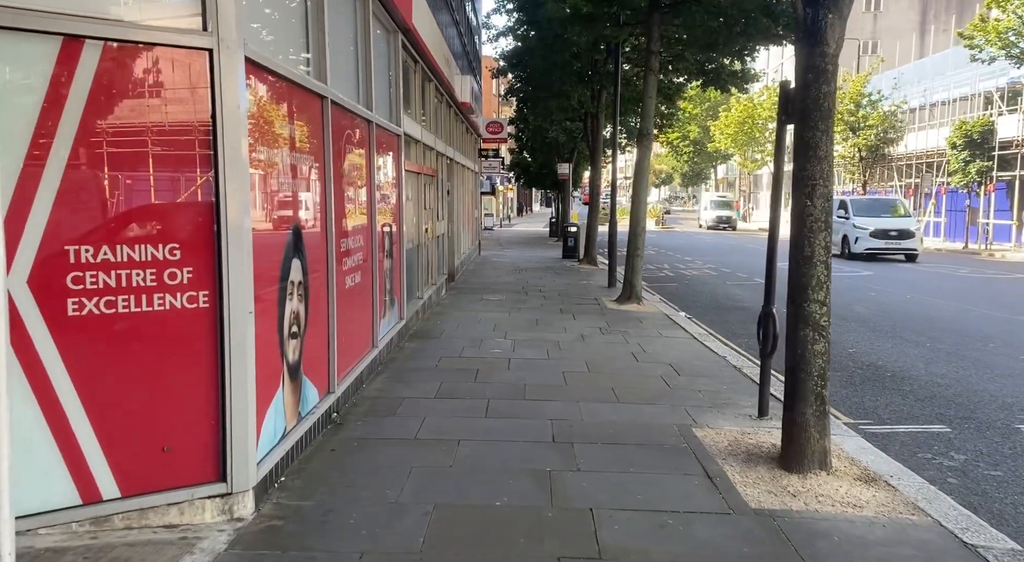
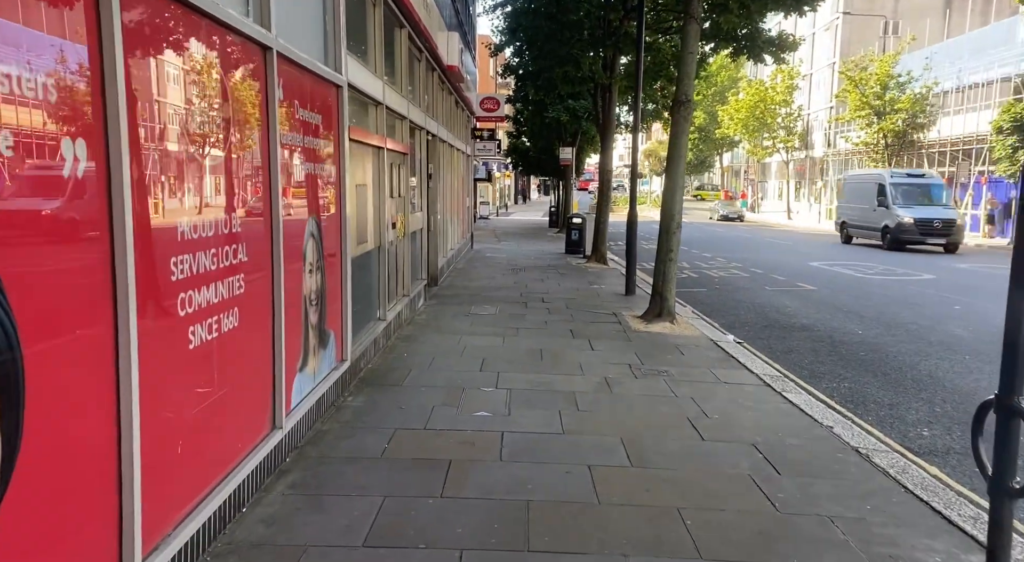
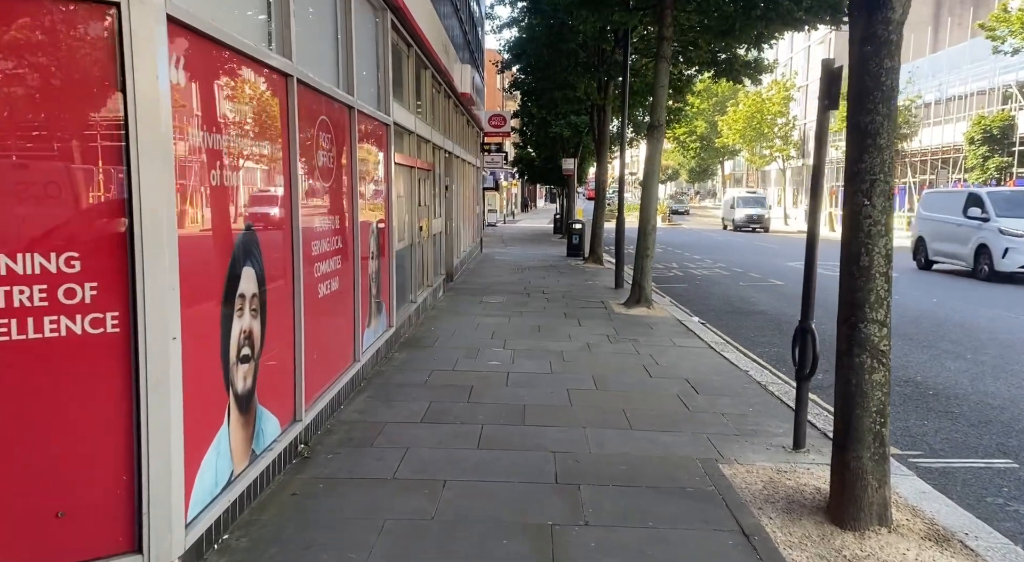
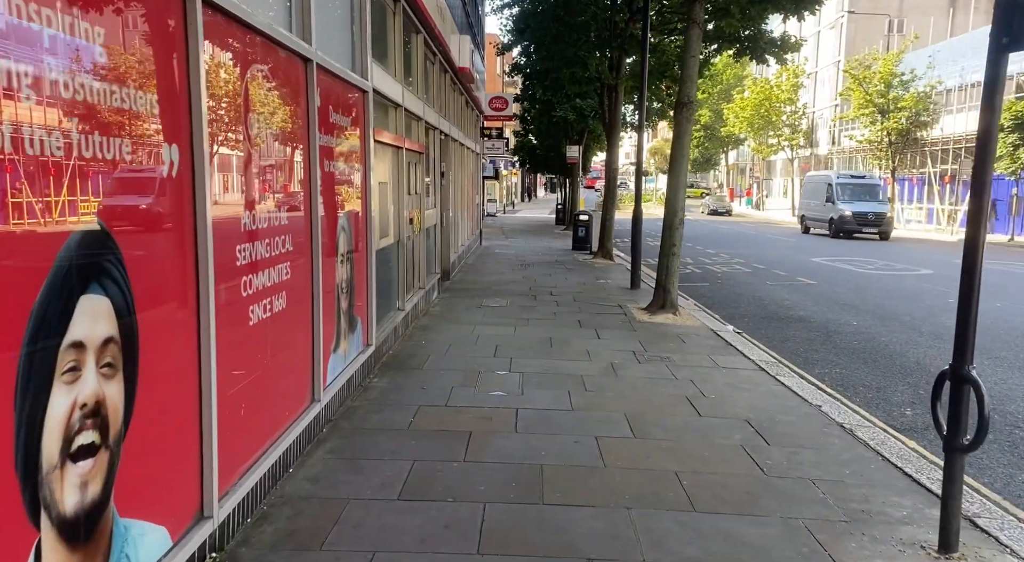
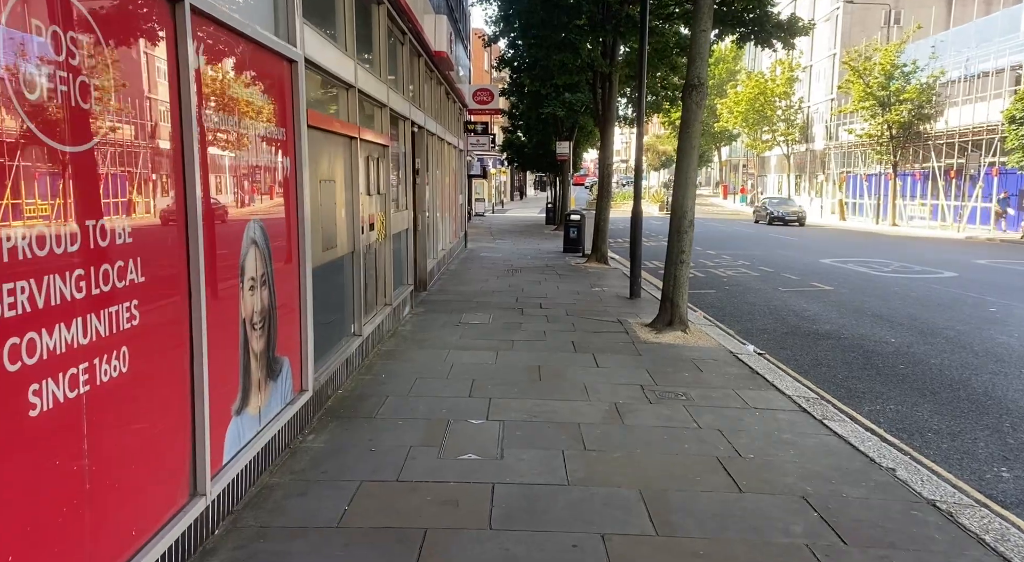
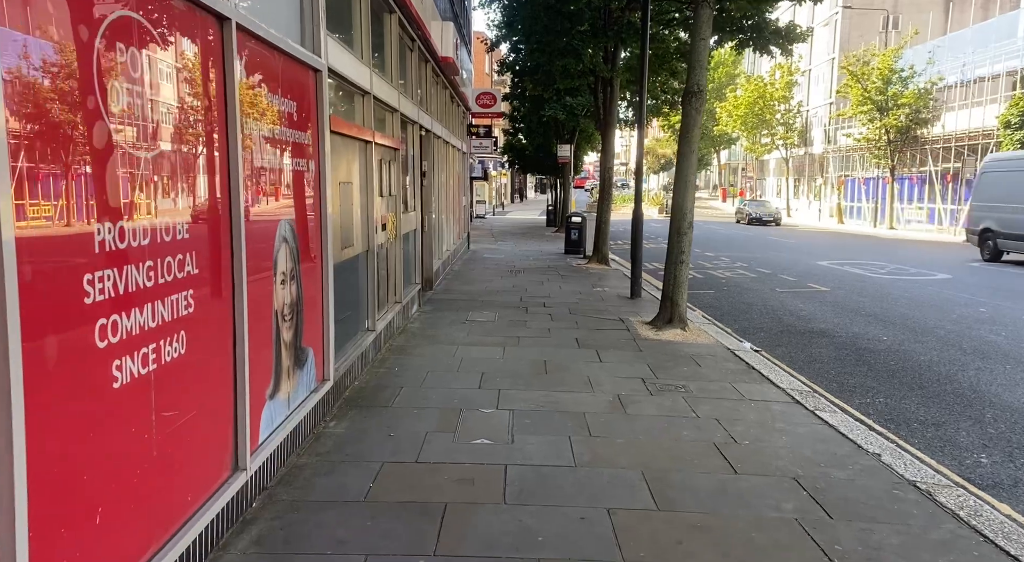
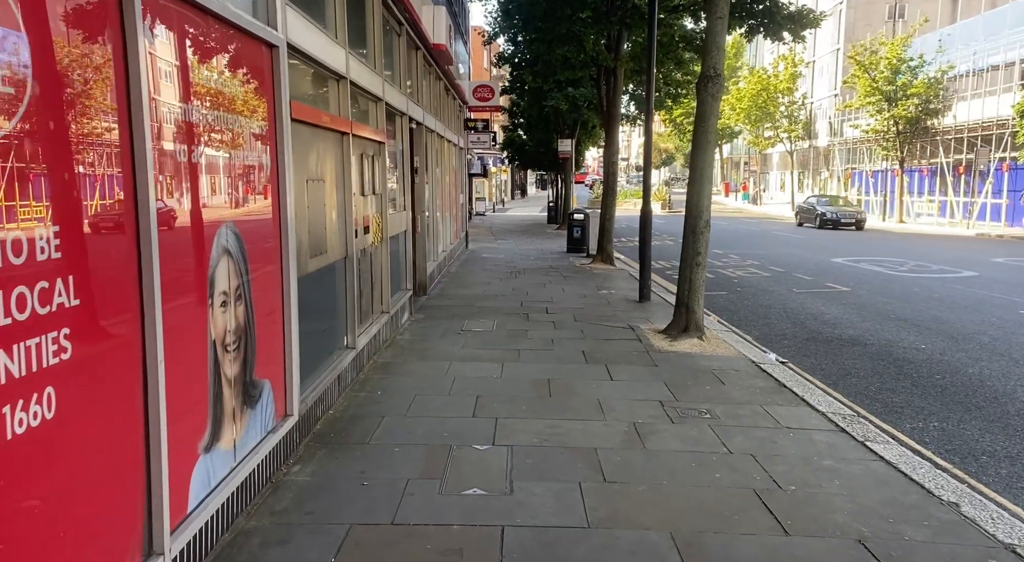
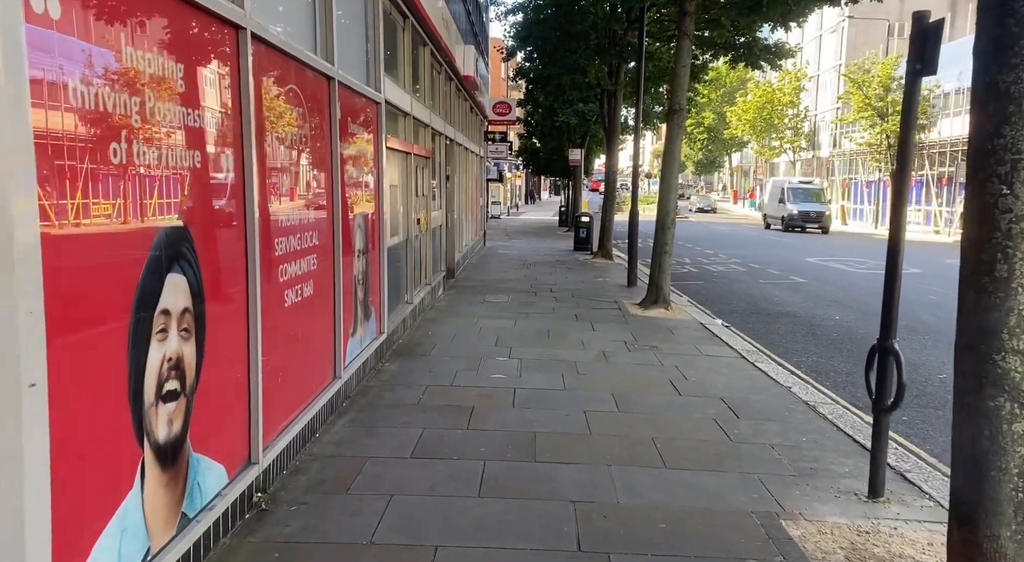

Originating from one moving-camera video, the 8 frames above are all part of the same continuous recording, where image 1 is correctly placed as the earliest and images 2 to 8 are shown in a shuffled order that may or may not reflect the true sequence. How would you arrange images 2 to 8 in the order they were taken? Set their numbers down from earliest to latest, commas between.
3, 8, 4, 2, 6, 5, 7
